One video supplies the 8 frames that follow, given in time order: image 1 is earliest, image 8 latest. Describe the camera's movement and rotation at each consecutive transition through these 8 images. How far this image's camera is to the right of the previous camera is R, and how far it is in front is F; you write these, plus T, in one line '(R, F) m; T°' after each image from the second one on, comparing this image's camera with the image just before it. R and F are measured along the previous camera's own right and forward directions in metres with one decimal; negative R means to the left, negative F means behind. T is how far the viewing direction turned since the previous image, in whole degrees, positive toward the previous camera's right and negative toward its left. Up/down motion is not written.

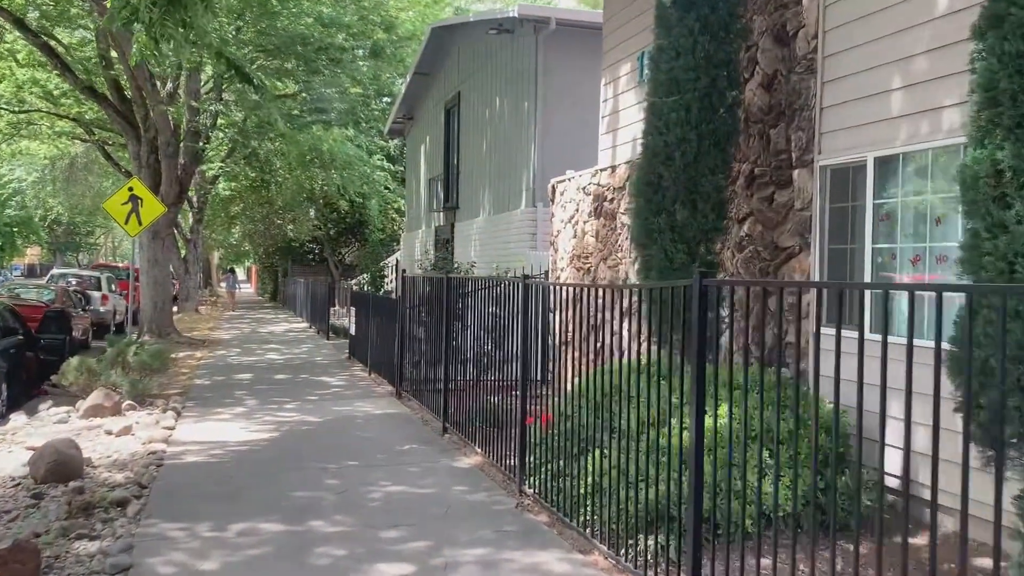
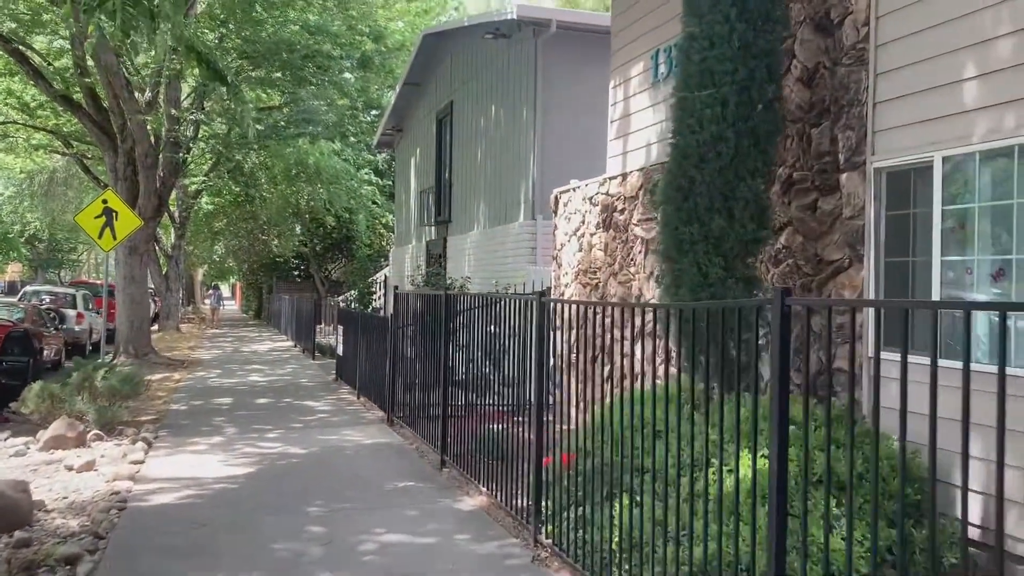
(-0.2, +0.8) m; +1°
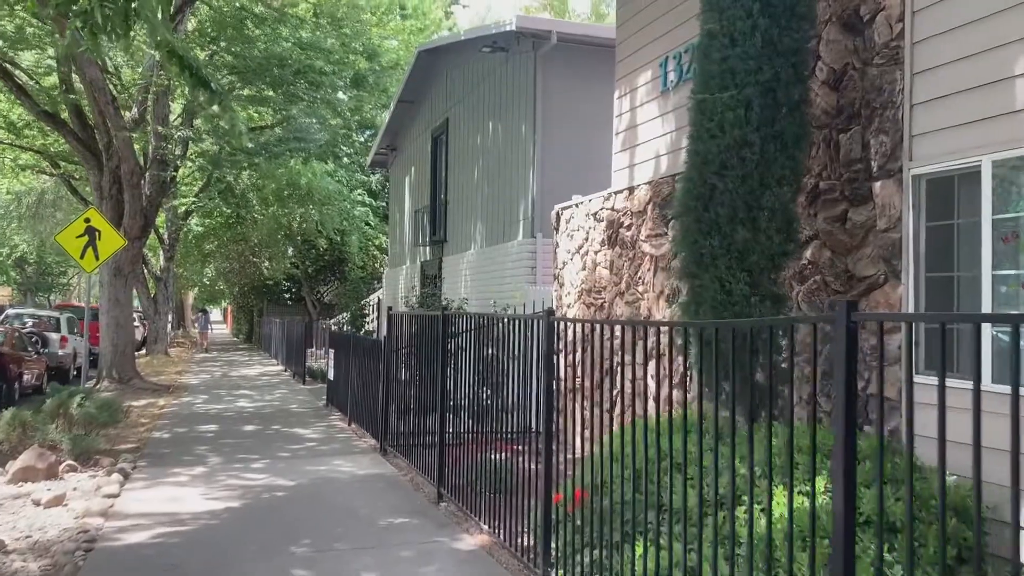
(-0.1, +0.5) m; 0°
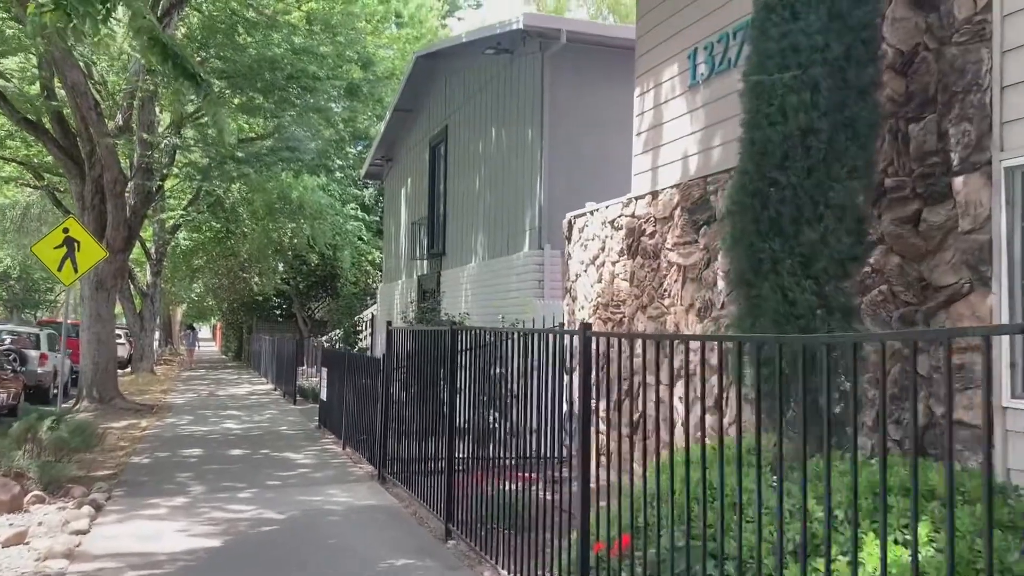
(-0.2, +0.8) m; +1°
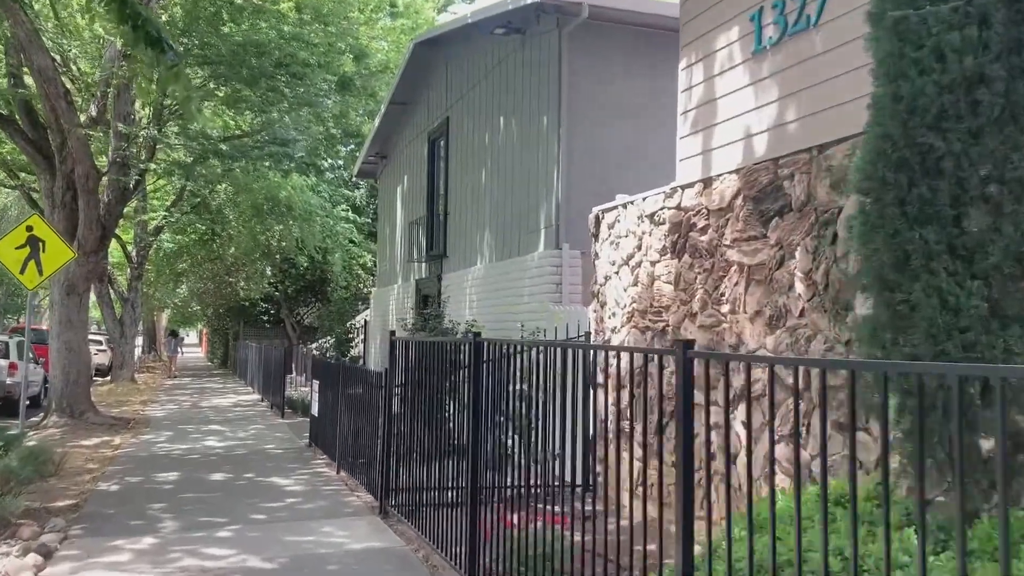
(-0.3, +1.2) m; +1°
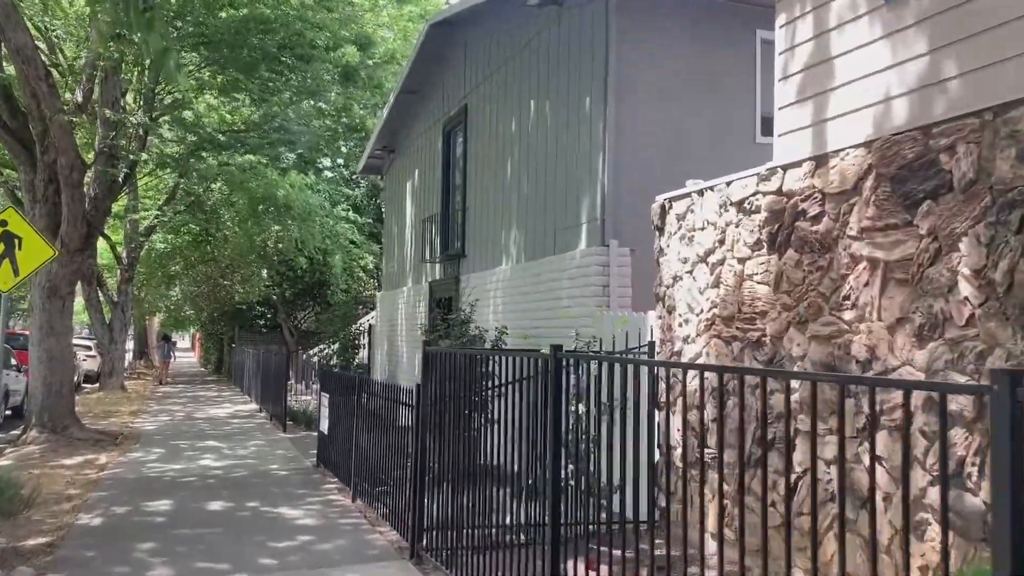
(-0.5, +1.3) m; 0°
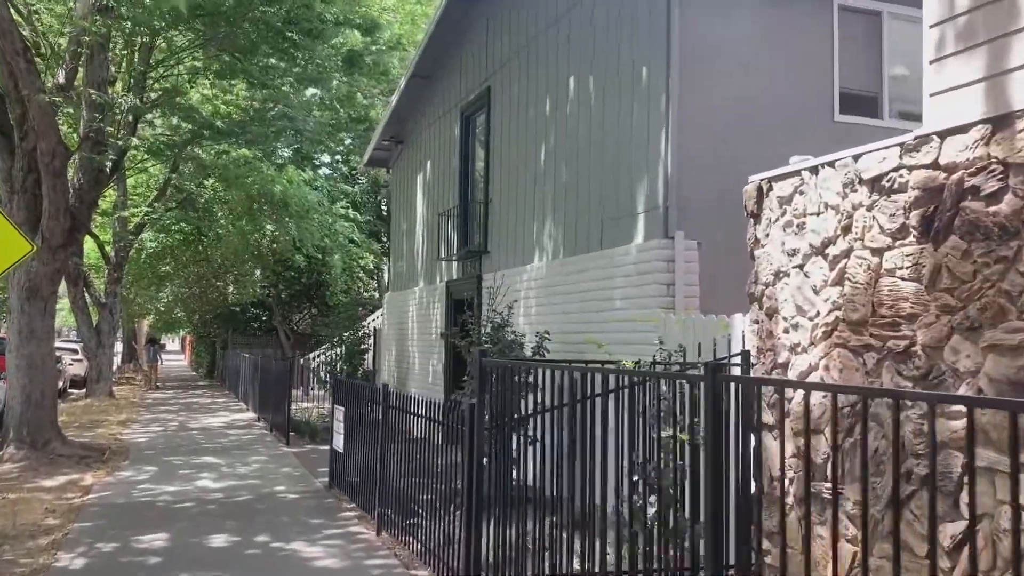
(-0.5, +1.2) m; +1°
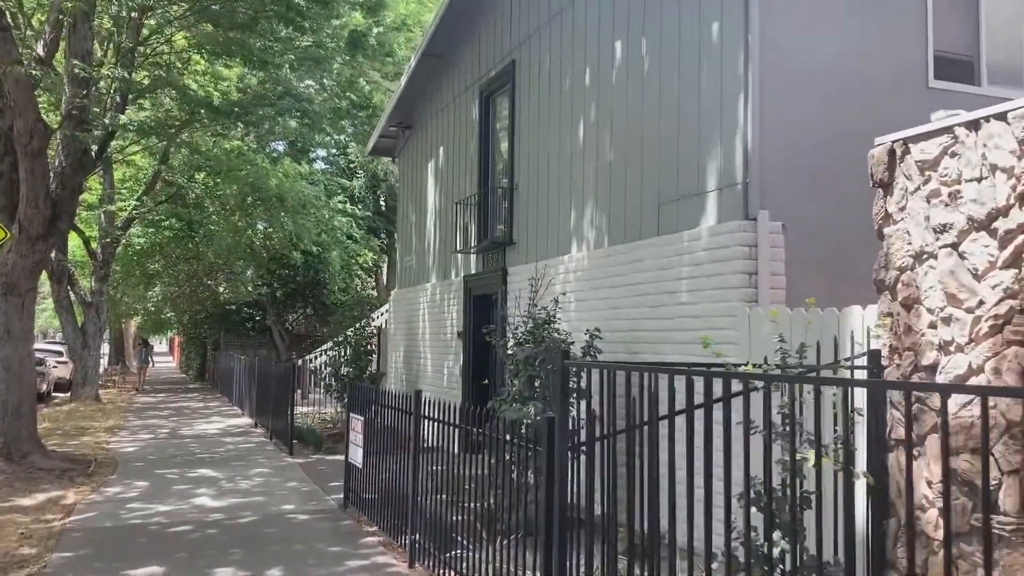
(-0.5, +1.1) m; +1°
